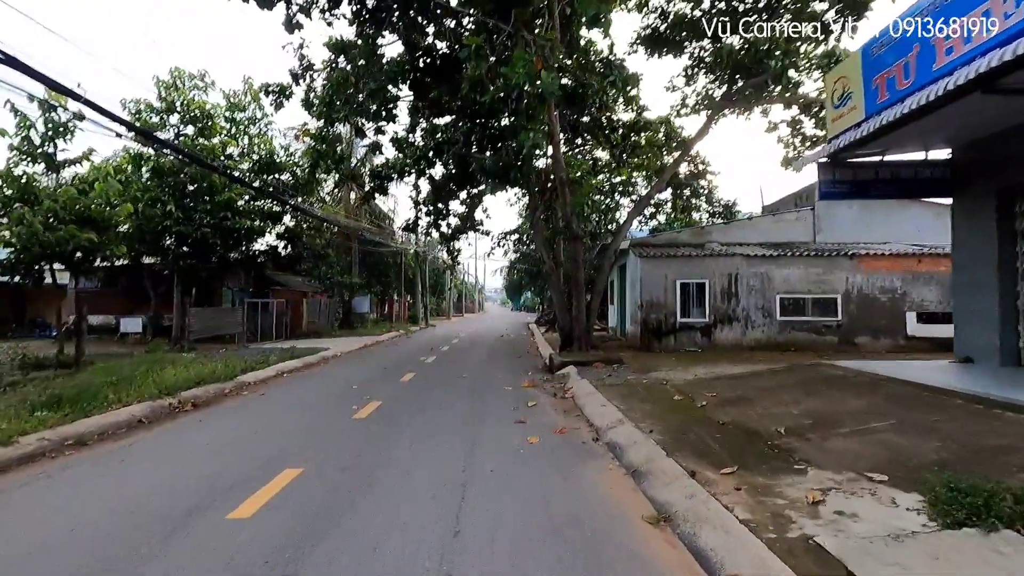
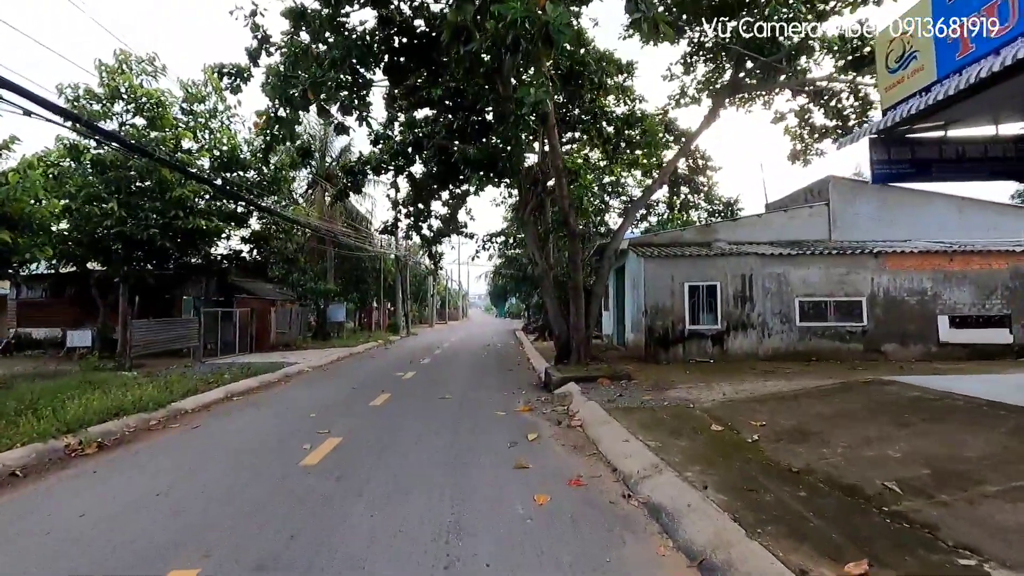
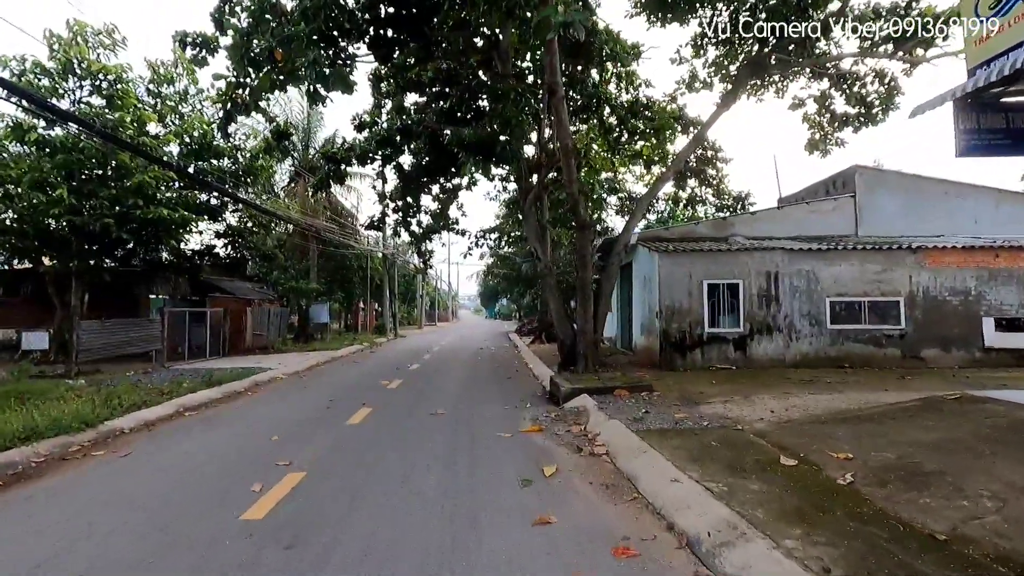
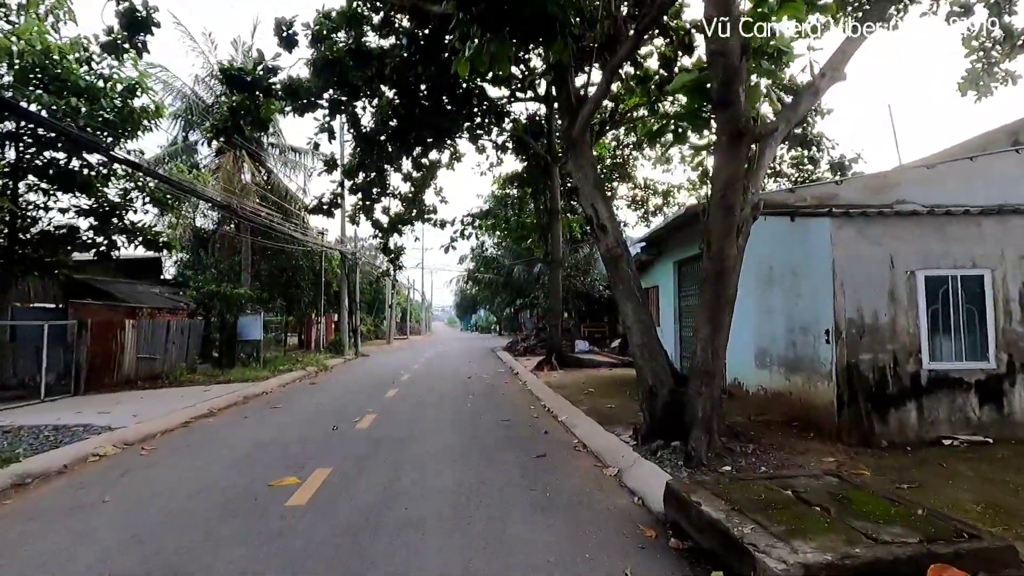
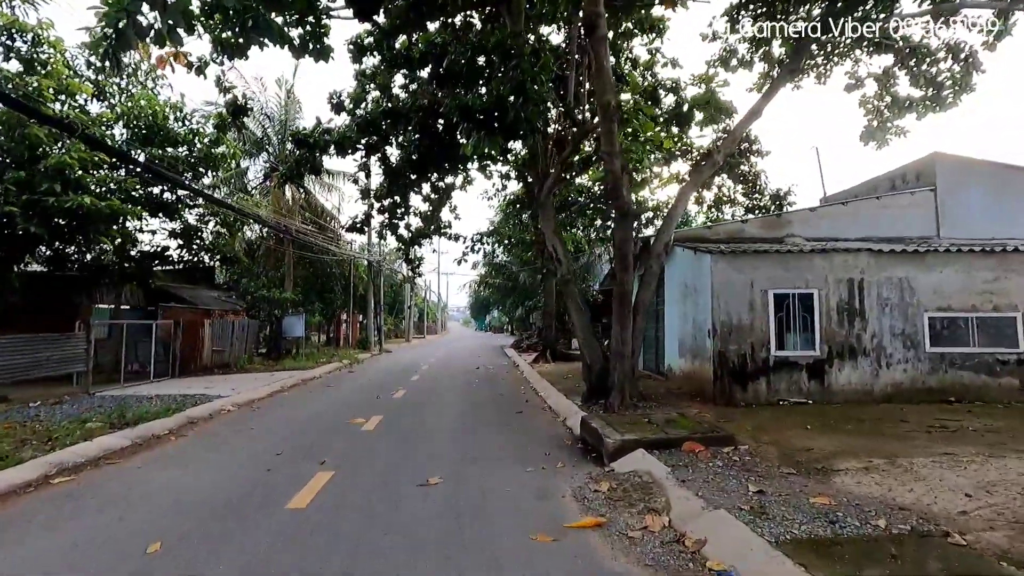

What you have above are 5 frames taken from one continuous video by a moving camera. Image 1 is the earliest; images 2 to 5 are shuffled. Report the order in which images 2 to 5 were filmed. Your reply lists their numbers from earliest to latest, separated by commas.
2, 3, 5, 4
